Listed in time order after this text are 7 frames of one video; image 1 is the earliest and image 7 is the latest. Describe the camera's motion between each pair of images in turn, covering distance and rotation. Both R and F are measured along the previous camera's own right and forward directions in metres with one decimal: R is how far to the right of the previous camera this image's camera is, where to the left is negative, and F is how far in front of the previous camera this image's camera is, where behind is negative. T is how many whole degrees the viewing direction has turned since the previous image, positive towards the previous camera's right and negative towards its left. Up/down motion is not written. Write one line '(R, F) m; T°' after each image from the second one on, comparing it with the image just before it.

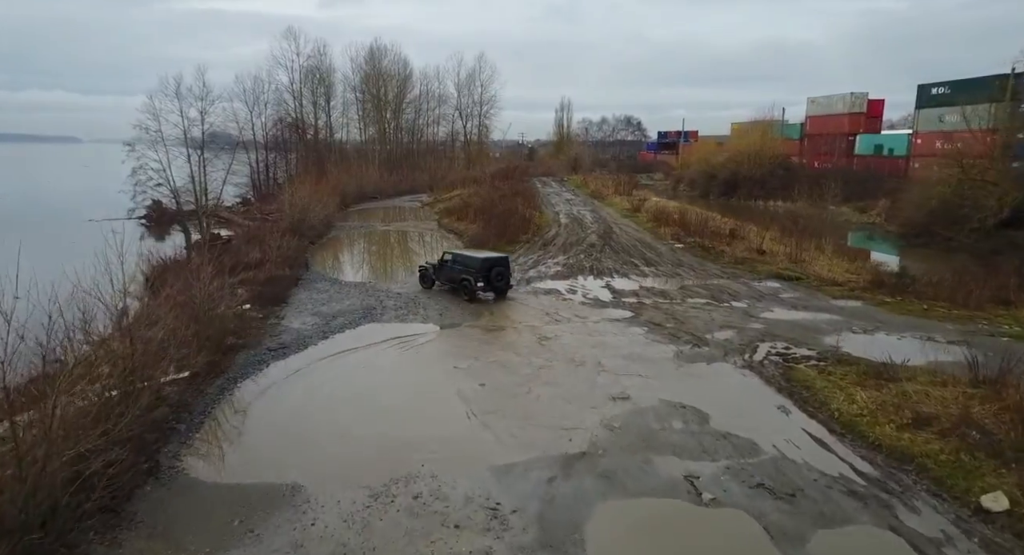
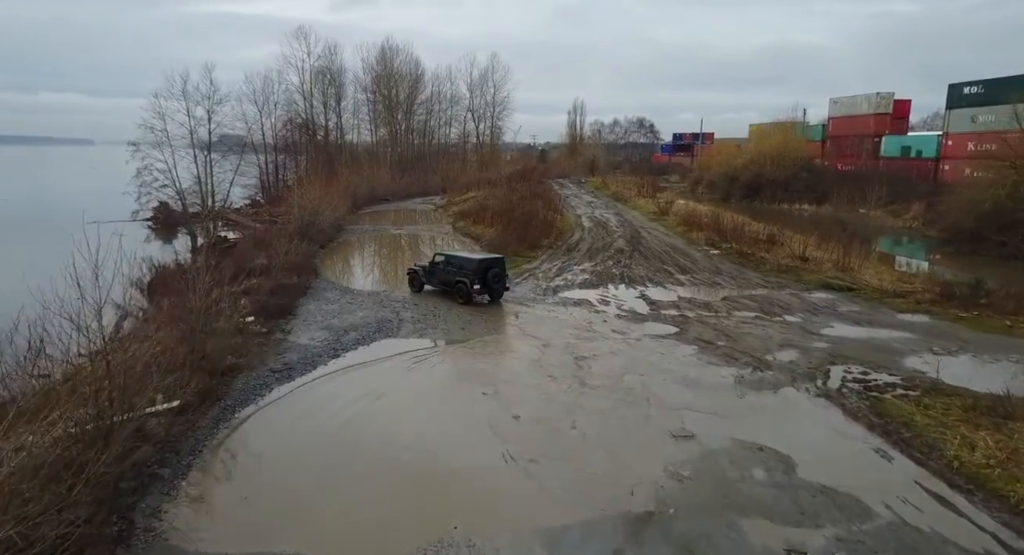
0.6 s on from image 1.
(-0.5, +1.5) m; -1°
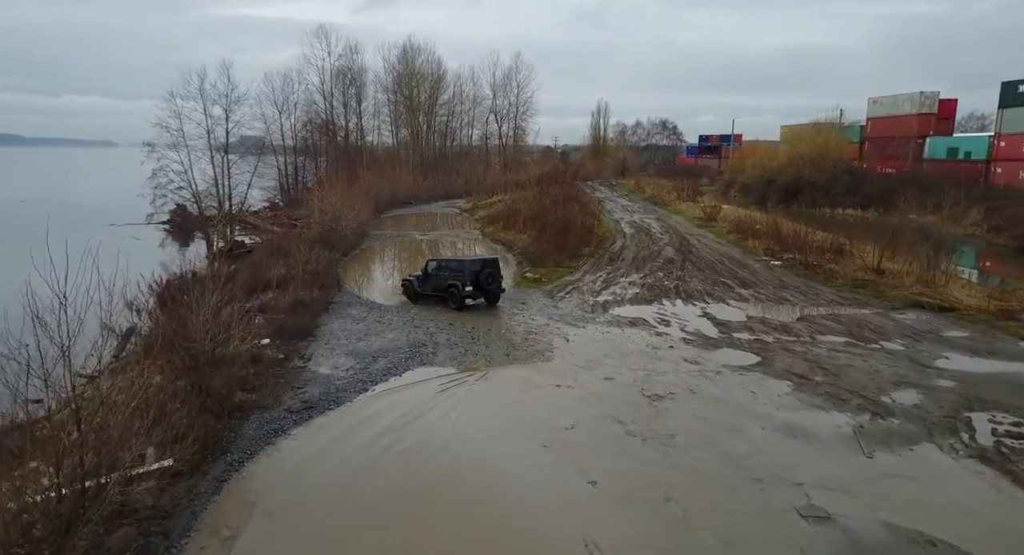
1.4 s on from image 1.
(-0.8, +1.8) m; -2°
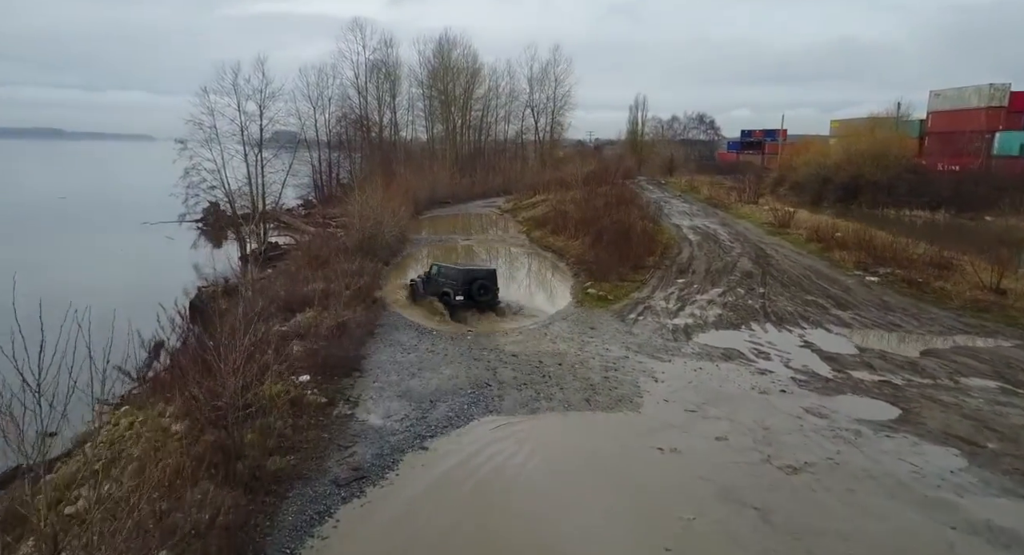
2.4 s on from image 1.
(-1.0, +1.8) m; -3°
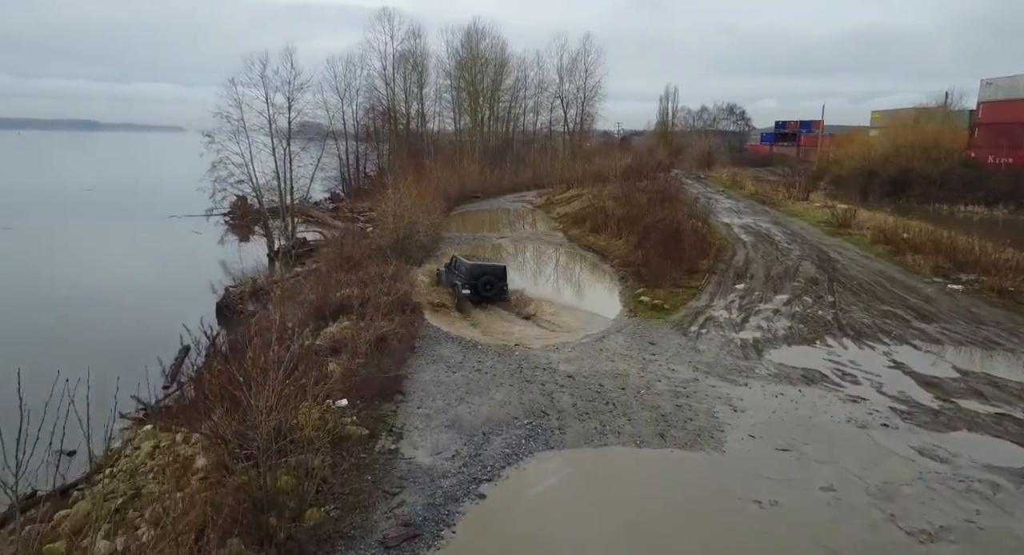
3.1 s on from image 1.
(-0.7, +1.1) m; -2°
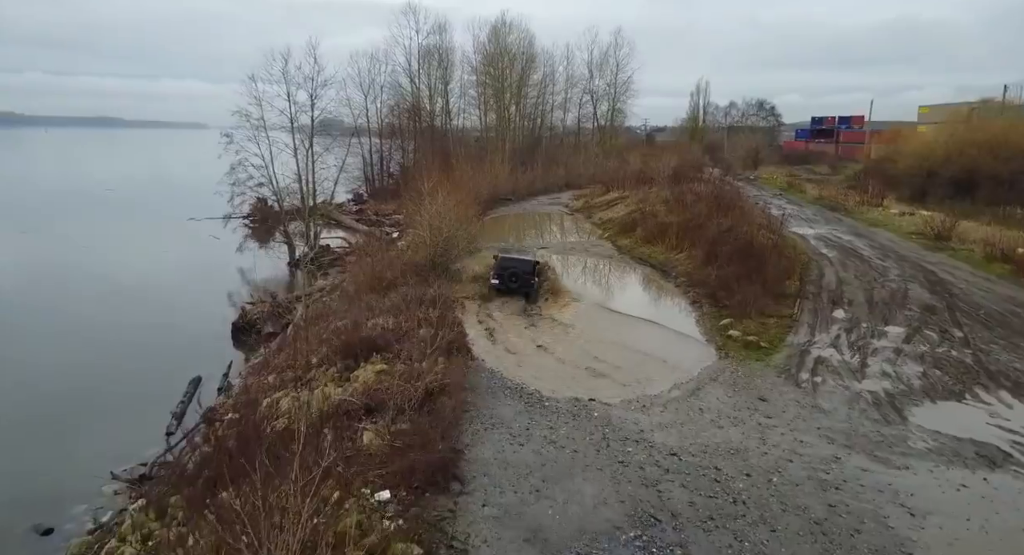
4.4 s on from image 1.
(-1.0, +2.2) m; -2°
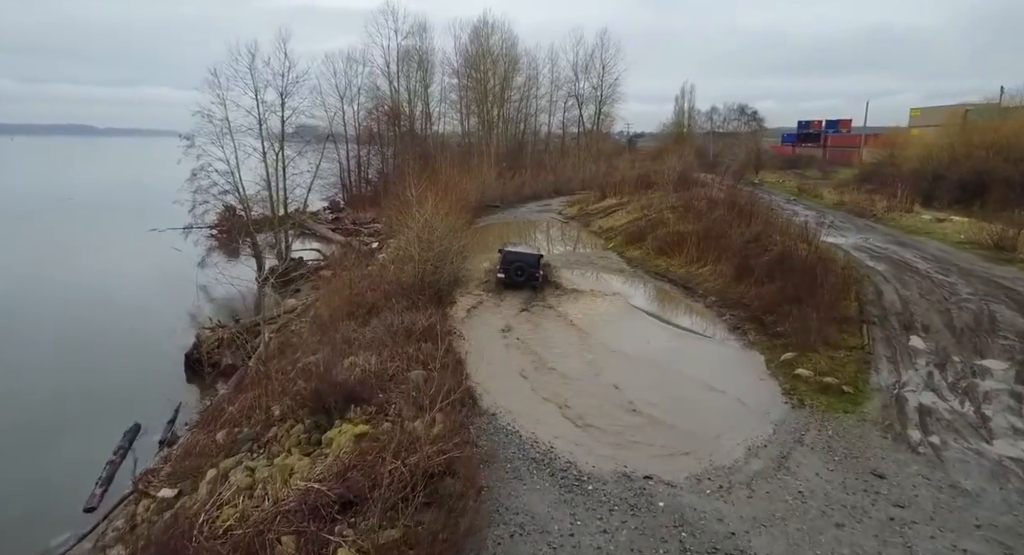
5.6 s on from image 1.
(-0.6, +2.6) m; +2°
